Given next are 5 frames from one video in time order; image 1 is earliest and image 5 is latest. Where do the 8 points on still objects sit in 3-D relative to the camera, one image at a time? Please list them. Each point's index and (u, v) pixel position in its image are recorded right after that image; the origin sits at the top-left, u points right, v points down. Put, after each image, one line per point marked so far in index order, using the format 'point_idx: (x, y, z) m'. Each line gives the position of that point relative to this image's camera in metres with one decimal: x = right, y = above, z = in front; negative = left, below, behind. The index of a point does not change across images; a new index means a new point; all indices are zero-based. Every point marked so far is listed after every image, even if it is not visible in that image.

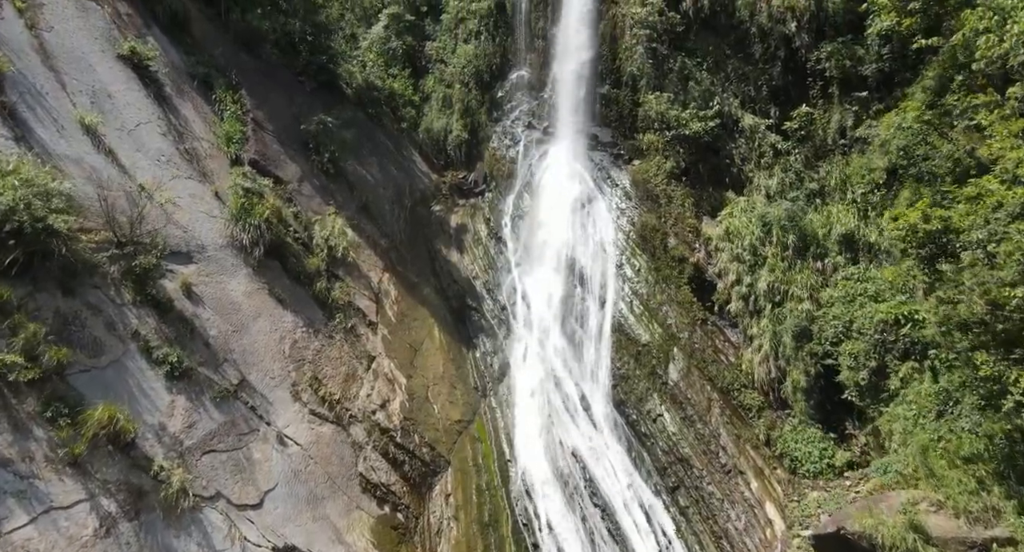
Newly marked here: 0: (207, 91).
0: (-6.0, +3.7, +13.2) m
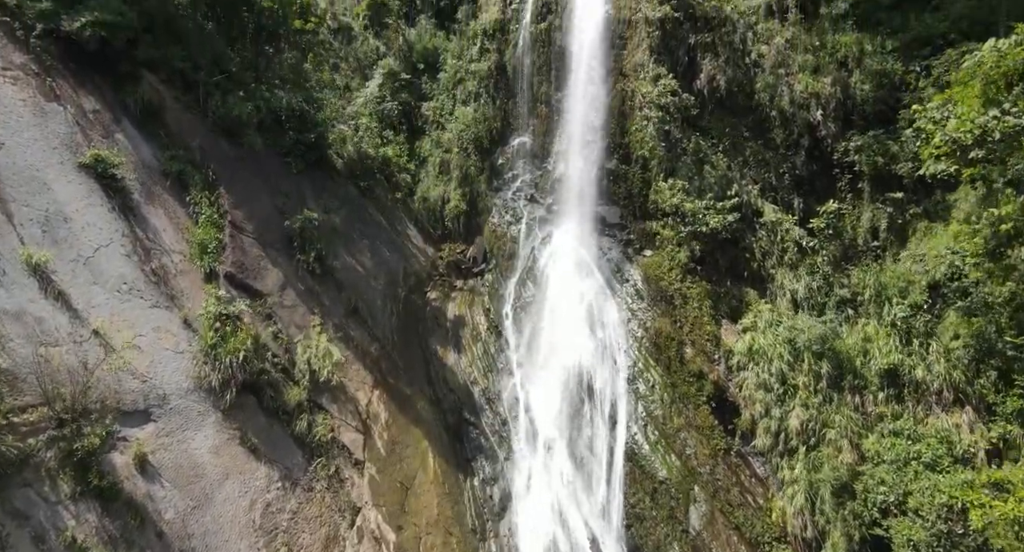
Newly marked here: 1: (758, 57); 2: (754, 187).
0: (-6.0, +1.6, +12.1) m
1: (+5.3, +4.7, +14.4) m
2: (+5.1, +1.9, +14.0) m
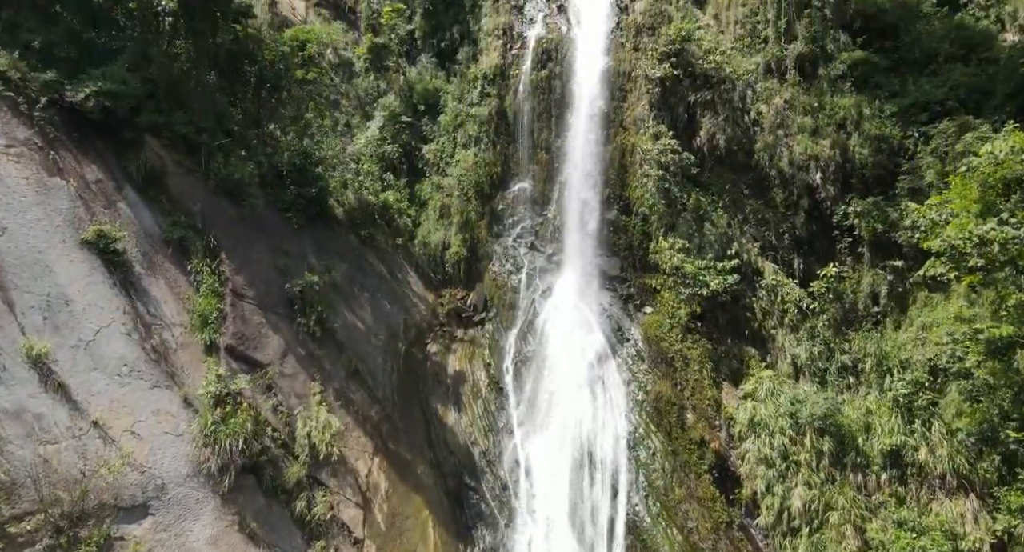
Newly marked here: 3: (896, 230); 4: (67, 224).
0: (-6.0, +0.3, +12.1) m
1: (+5.3, +3.5, +14.5) m
2: (+5.1, +0.6, +14.0) m
3: (+7.2, +0.9, +12.5) m
4: (-6.9, +0.8, +10.4) m
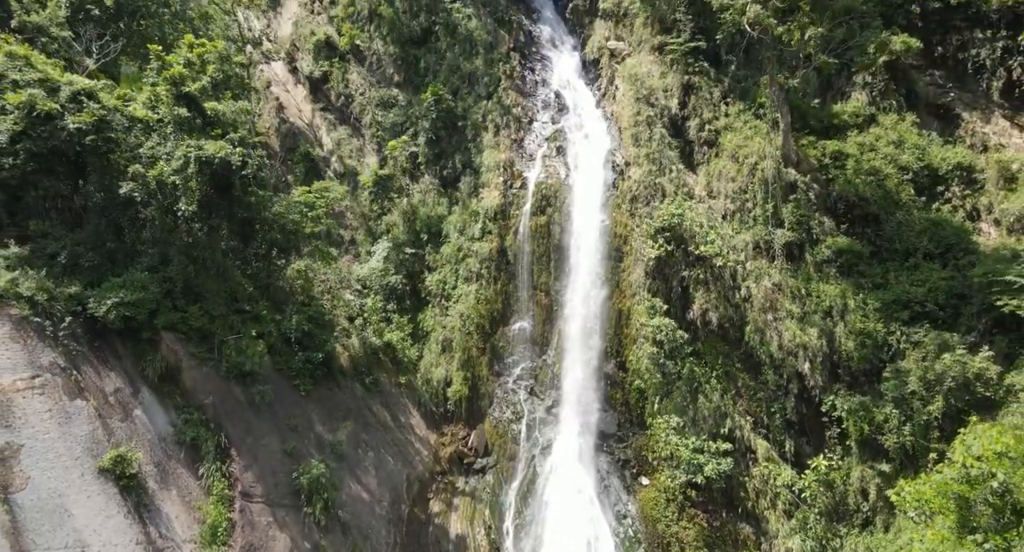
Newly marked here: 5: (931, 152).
0: (-6.0, -3.5, +12.6) m
1: (+5.3, -0.4, +15.1) m
2: (+5.1, -3.2, +14.4) m
3: (+7.2, -2.9, +12.9) m
4: (-6.9, -2.9, +10.8) m
5: (+9.5, +2.8, +15.2) m
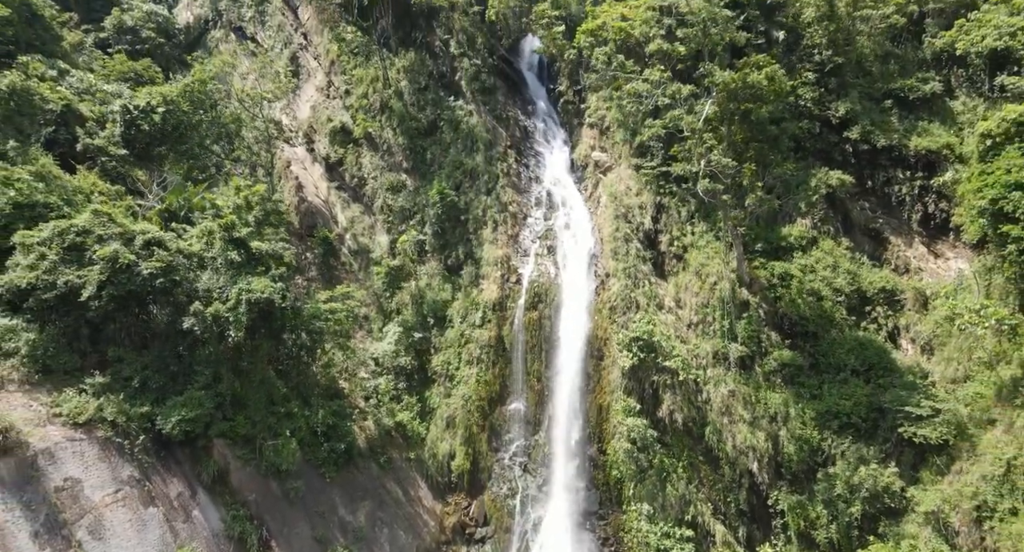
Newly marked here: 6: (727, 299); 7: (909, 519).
0: (-6.1, -6.2, +15.2) m
1: (+5.2, -3.3, +17.7) m
2: (+4.9, -6.1, +17.0) m
3: (+7.0, -5.7, +15.4) m
4: (-7.1, -5.6, +13.4) m
5: (+9.4, 0.0, +17.9) m
6: (+5.9, -0.6, +18.3) m
7: (+8.6, -5.2, +14.4) m
